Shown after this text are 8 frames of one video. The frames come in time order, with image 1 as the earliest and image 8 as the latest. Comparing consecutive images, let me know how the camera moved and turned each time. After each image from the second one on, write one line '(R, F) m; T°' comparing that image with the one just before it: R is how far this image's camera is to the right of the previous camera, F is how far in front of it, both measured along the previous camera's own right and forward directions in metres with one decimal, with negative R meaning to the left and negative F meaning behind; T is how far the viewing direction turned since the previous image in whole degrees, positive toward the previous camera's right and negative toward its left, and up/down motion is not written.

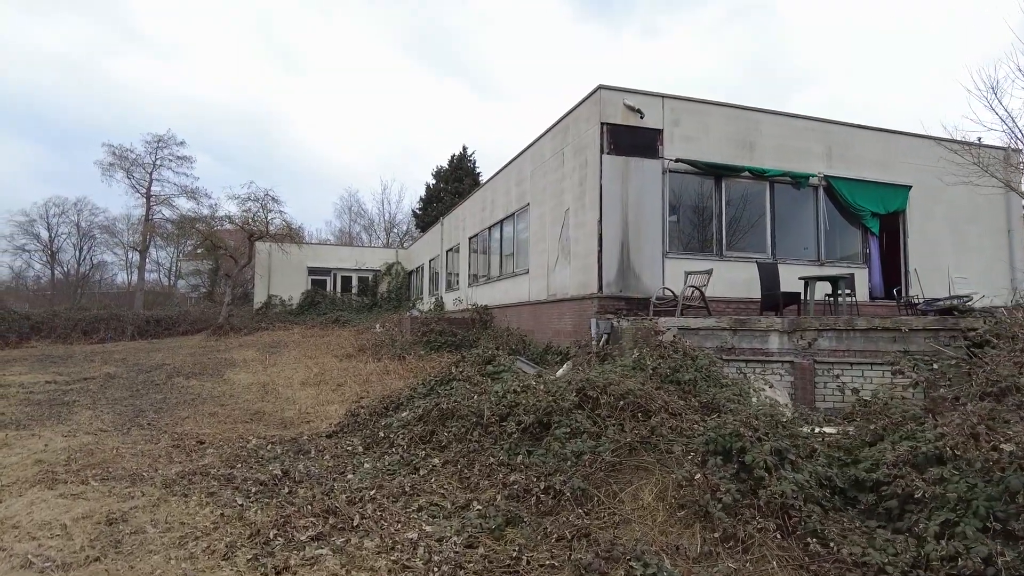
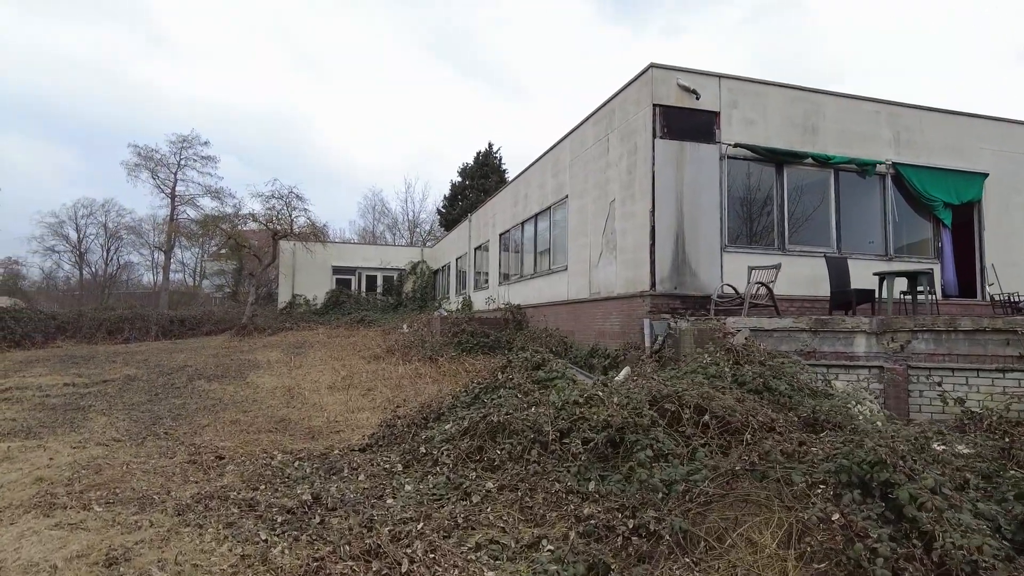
(-0.3, +0.6) m; -2°
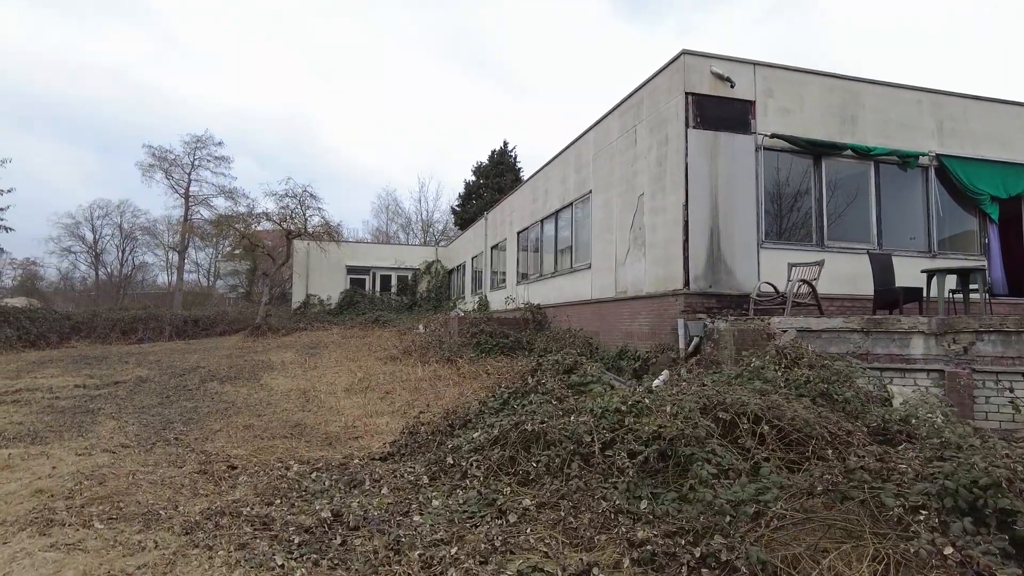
(-0.1, +0.3) m; -1°
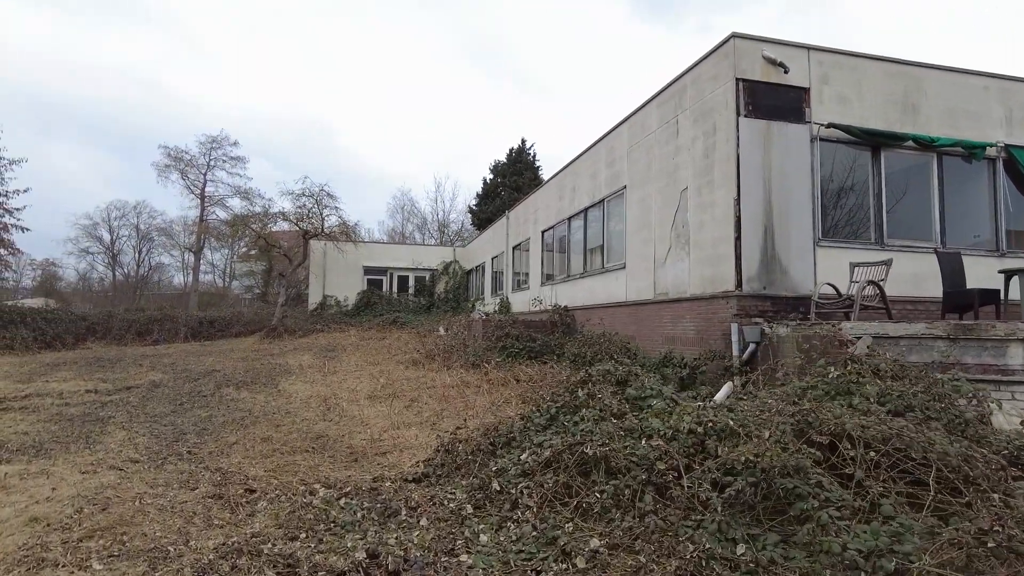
(-0.2, +0.5) m; -1°
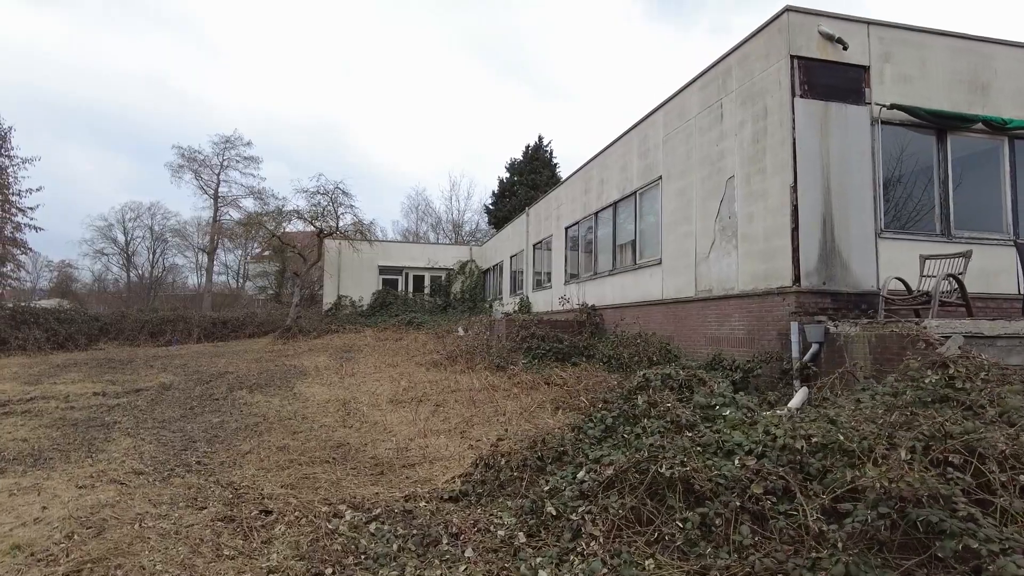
(-0.2, +0.5) m; -1°
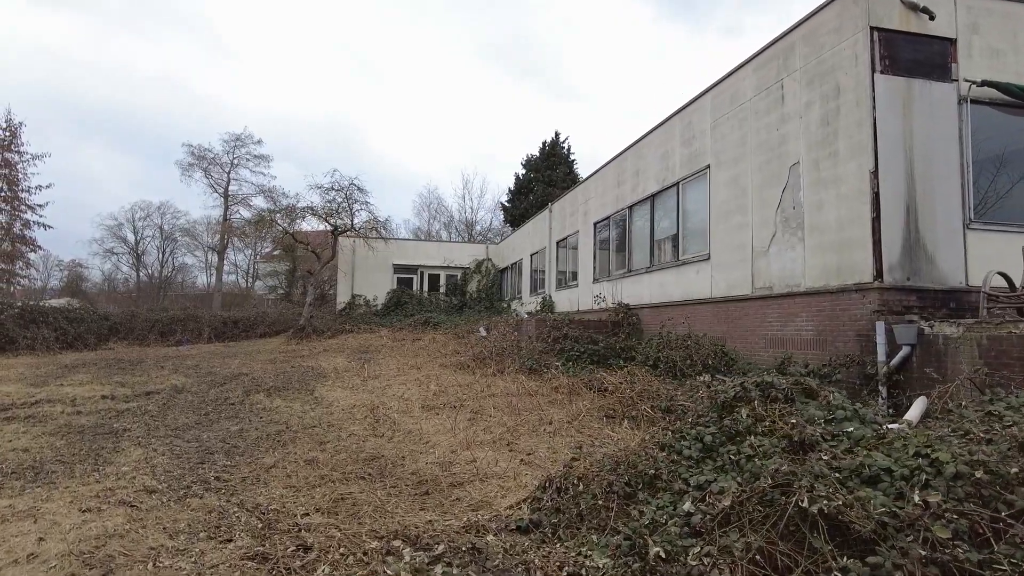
(-0.3, +0.6) m; -1°
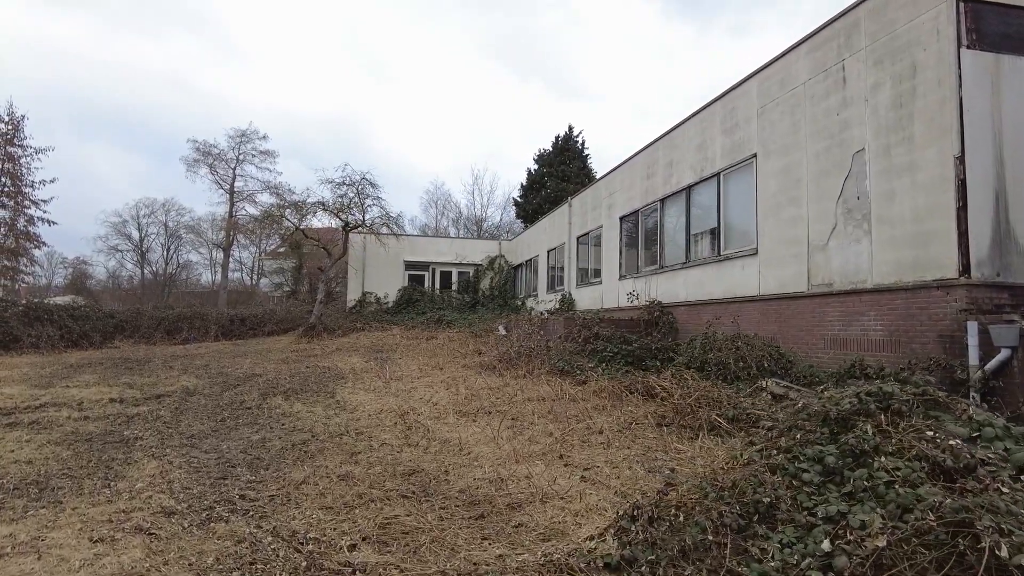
(-0.3, +0.5) m; 0°
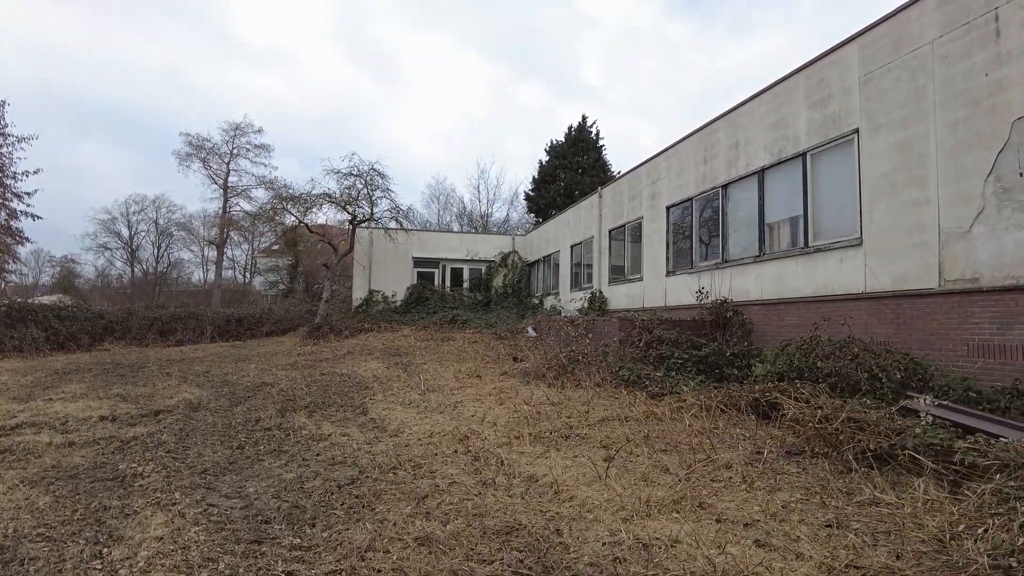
(-0.7, +1.1) m; +1°
